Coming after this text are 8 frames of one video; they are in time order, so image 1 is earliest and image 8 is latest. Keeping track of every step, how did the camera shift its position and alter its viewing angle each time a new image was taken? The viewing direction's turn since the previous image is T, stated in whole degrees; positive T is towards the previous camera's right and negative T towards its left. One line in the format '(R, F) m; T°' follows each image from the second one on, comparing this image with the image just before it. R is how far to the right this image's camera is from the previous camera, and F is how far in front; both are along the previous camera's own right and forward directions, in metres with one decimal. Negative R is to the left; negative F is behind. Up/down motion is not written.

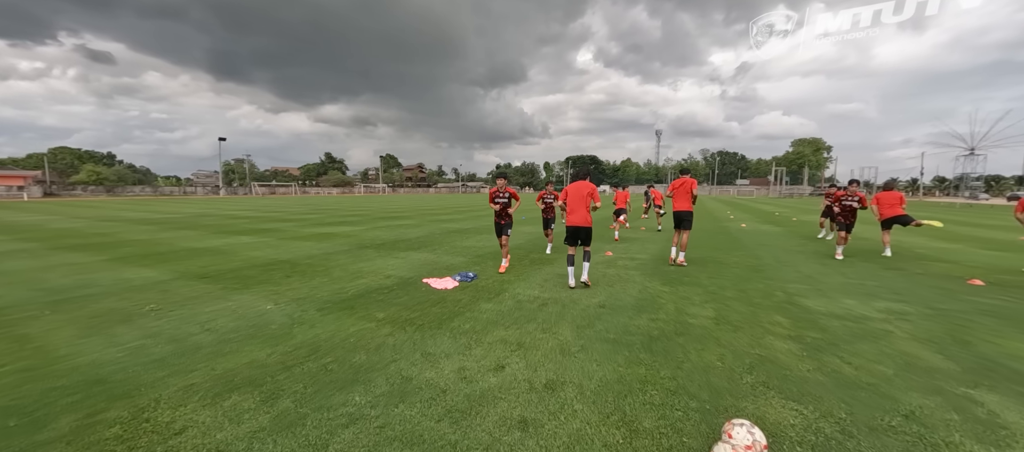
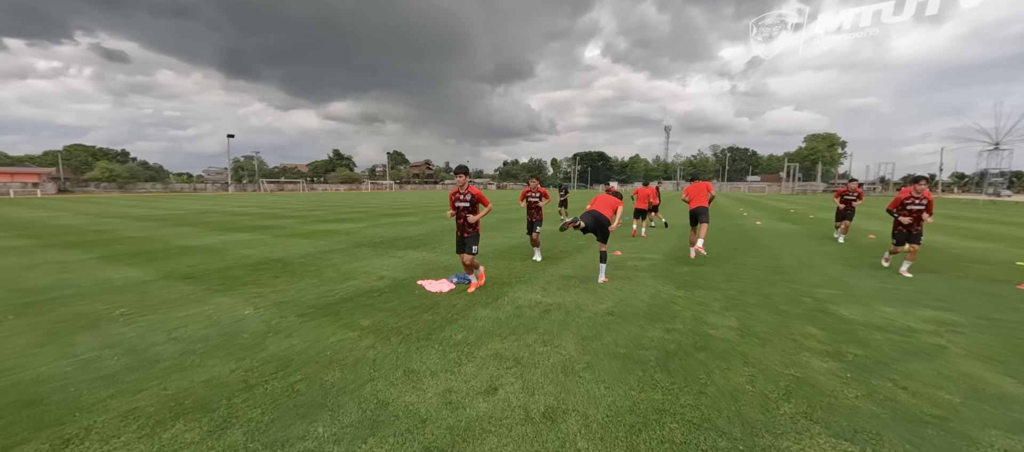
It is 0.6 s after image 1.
(+0.1, +0.5) m; -1°
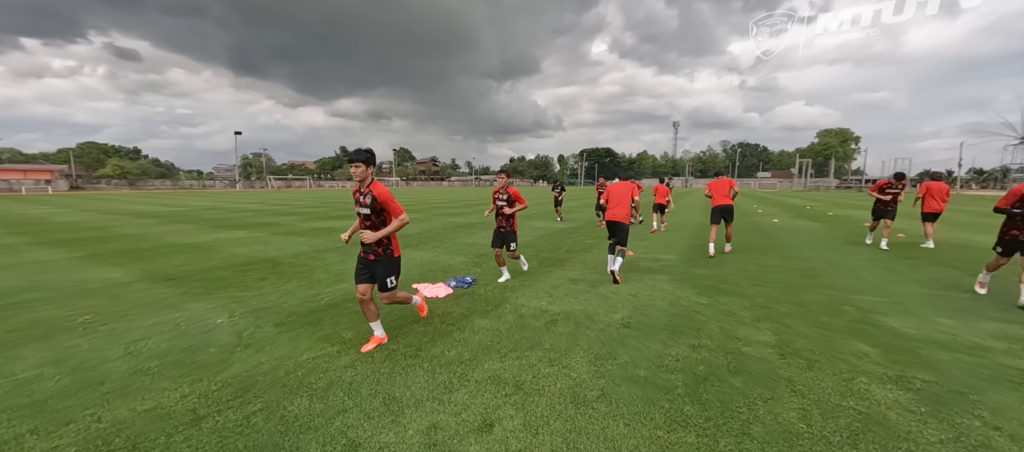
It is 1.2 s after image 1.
(0.0, +0.5) m; -1°
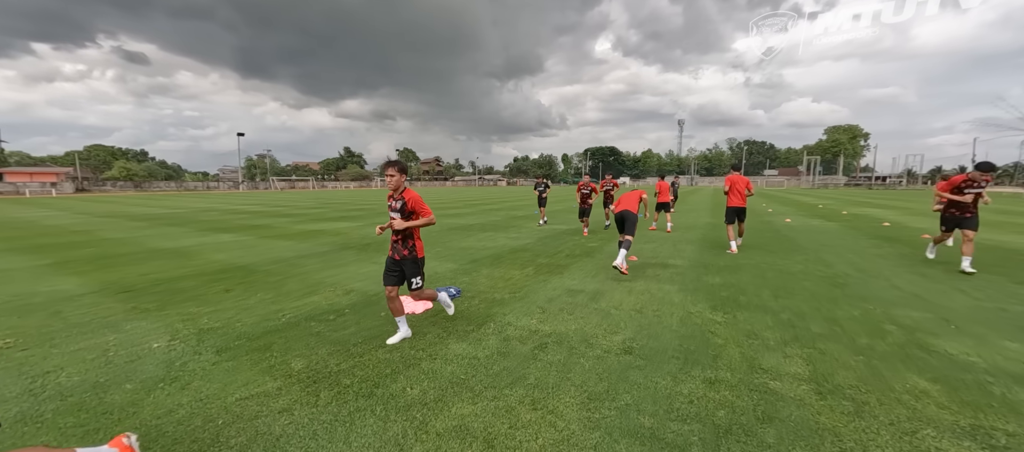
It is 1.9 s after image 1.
(+0.2, +0.6) m; -1°
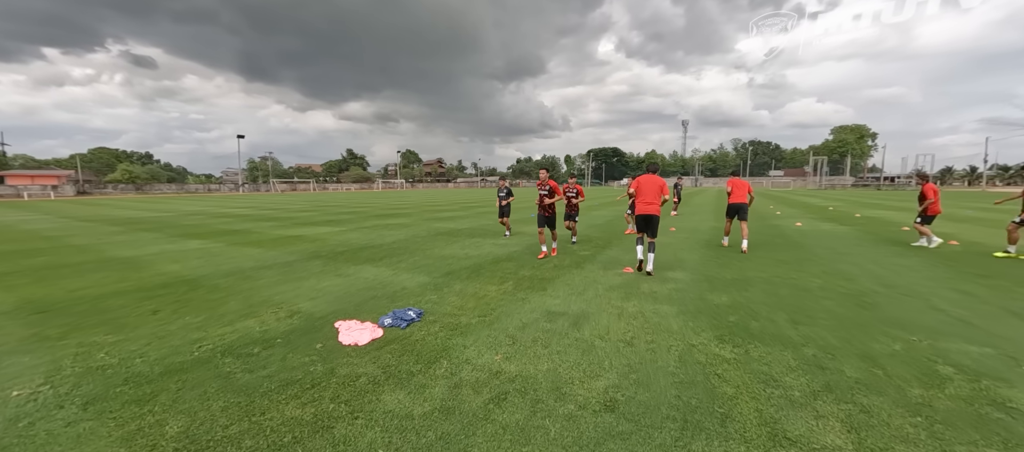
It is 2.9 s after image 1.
(+0.4, +0.8) m; -1°
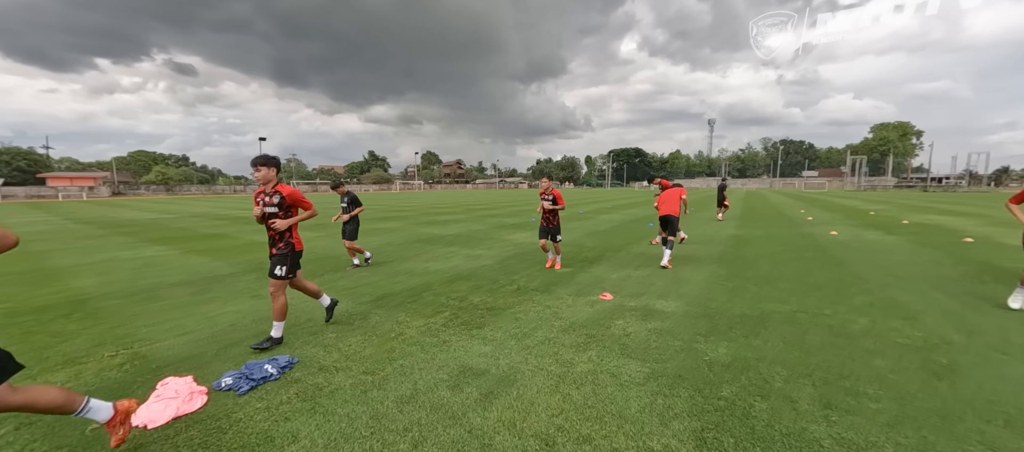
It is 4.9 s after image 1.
(+1.0, +1.3) m; -3°
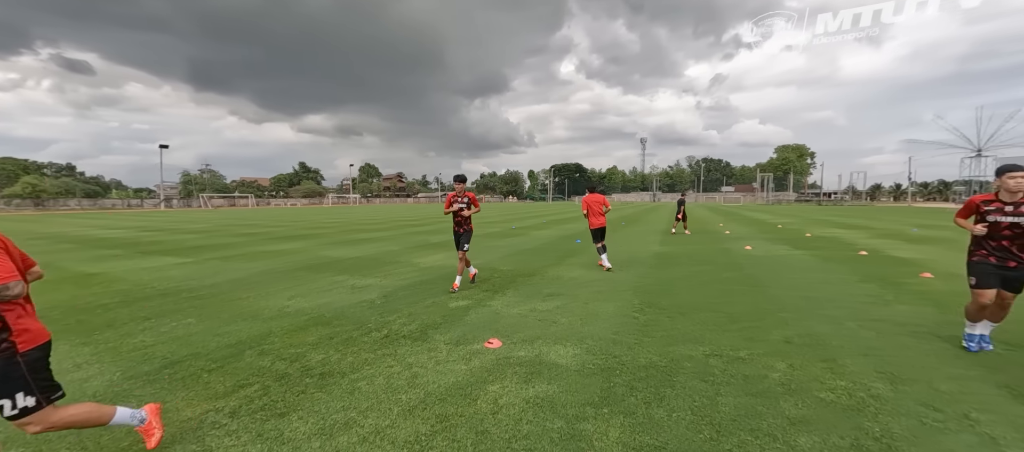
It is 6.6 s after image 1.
(+0.9, +1.0) m; +8°
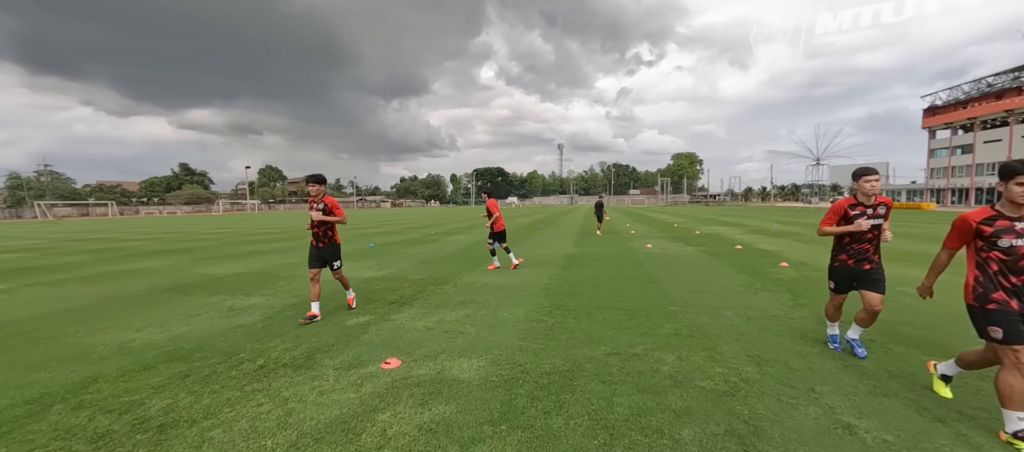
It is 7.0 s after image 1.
(+0.2, +0.2) m; +12°
